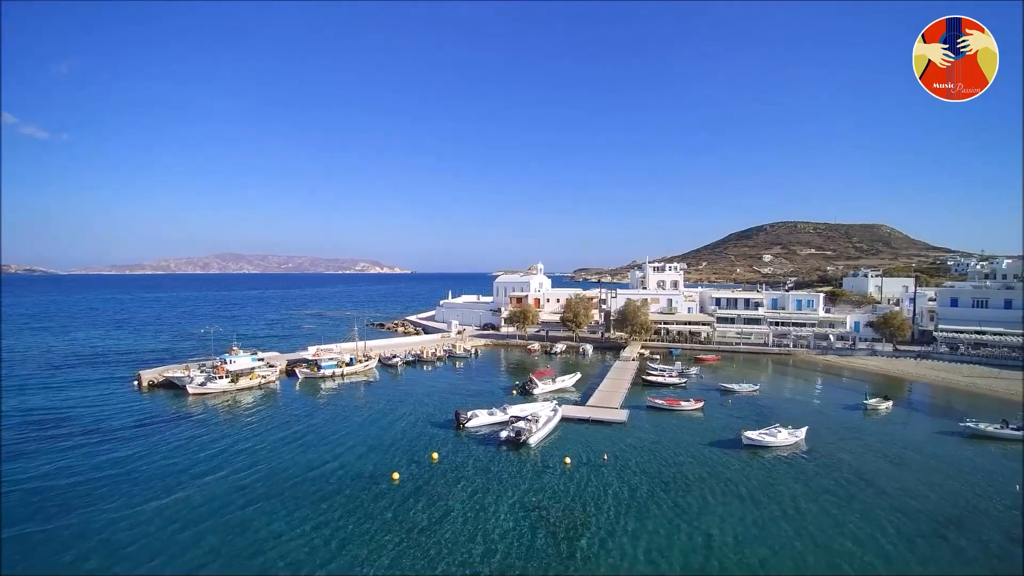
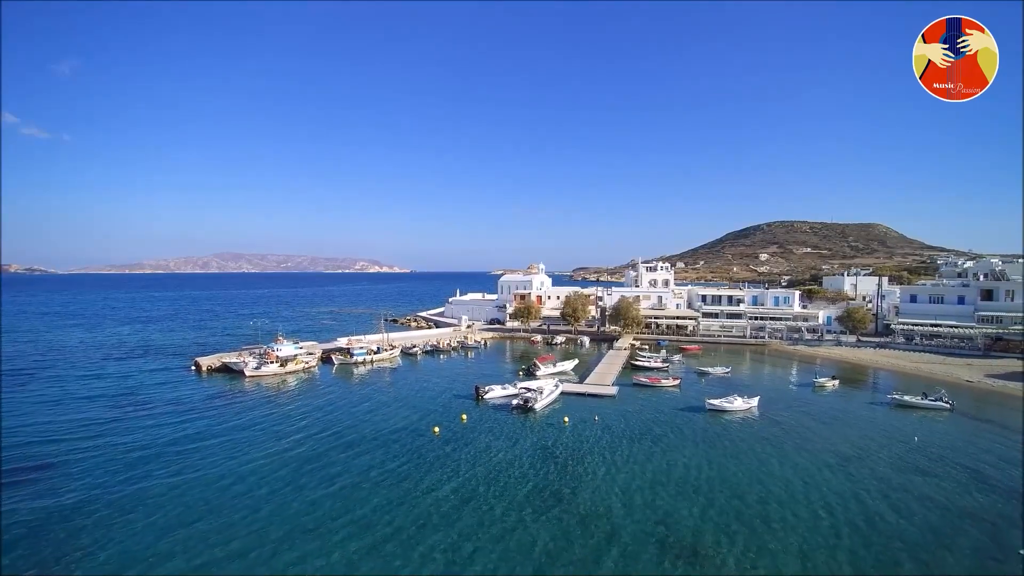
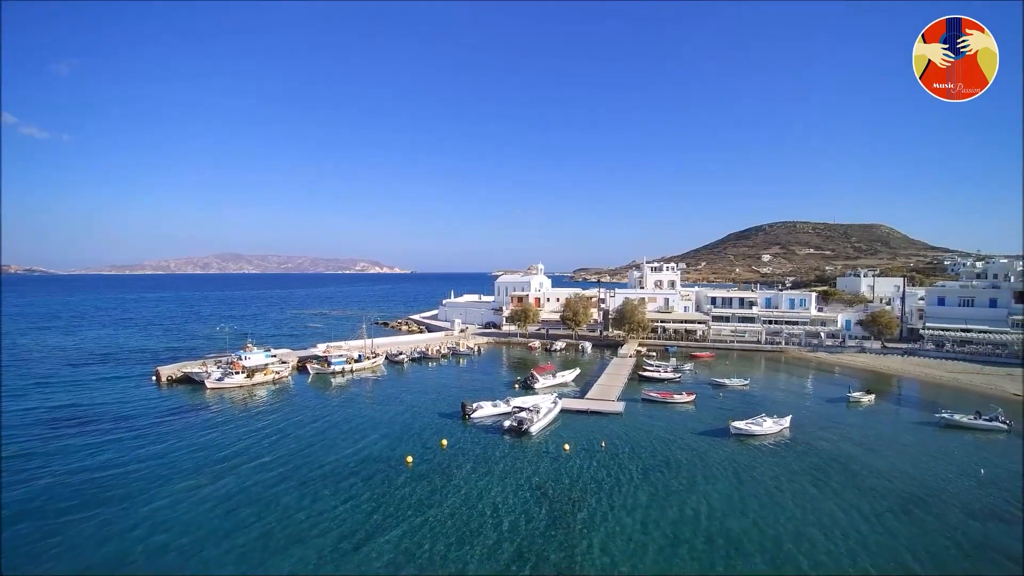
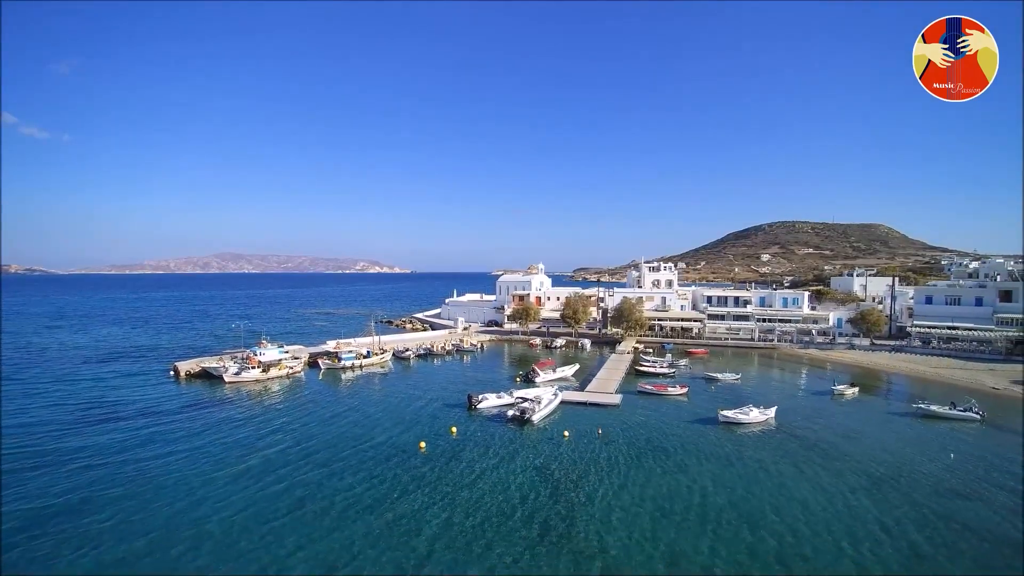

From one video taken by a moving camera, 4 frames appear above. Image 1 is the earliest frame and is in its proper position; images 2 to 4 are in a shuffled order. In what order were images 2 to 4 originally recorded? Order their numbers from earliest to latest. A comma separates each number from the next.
3, 4, 2
